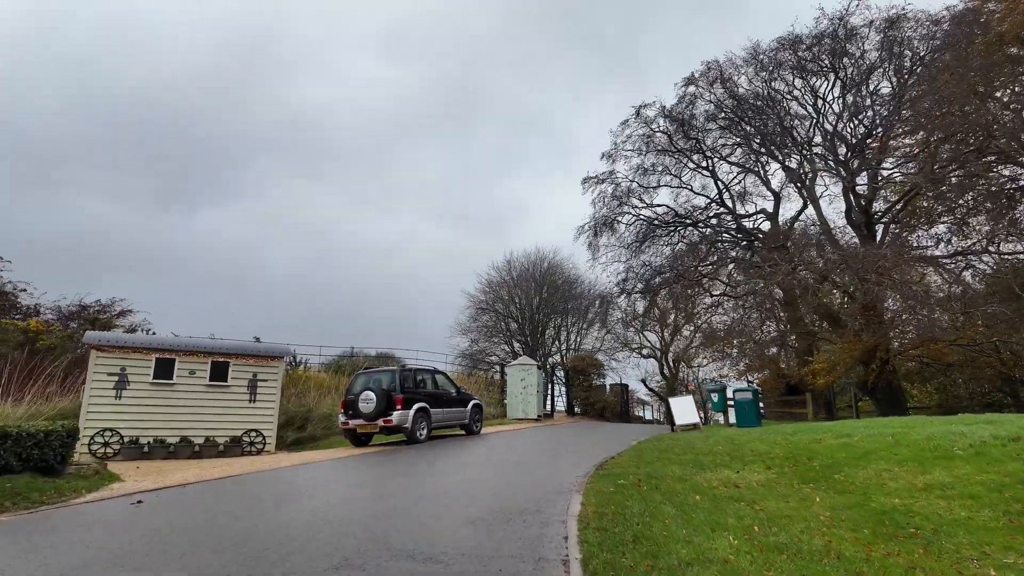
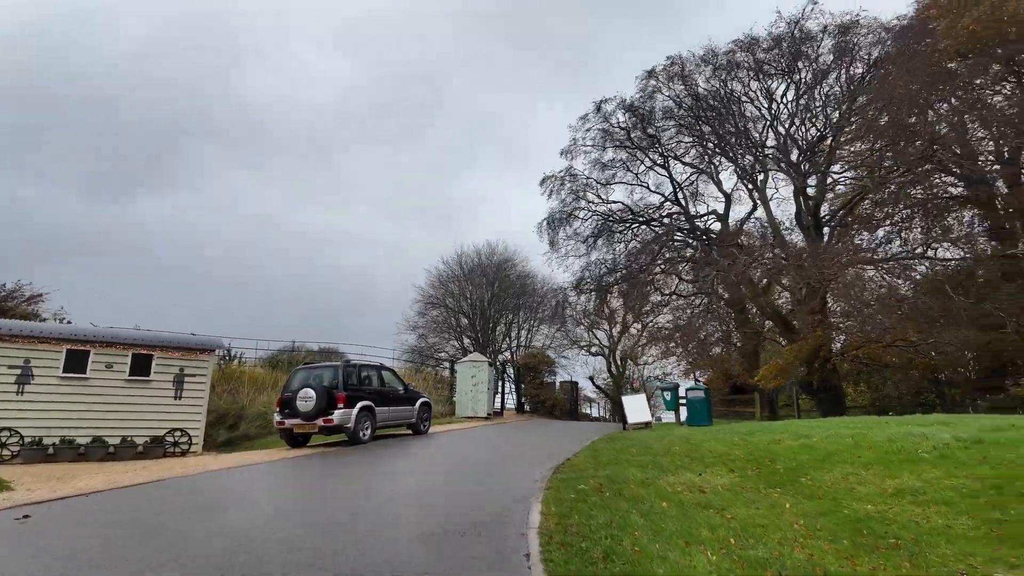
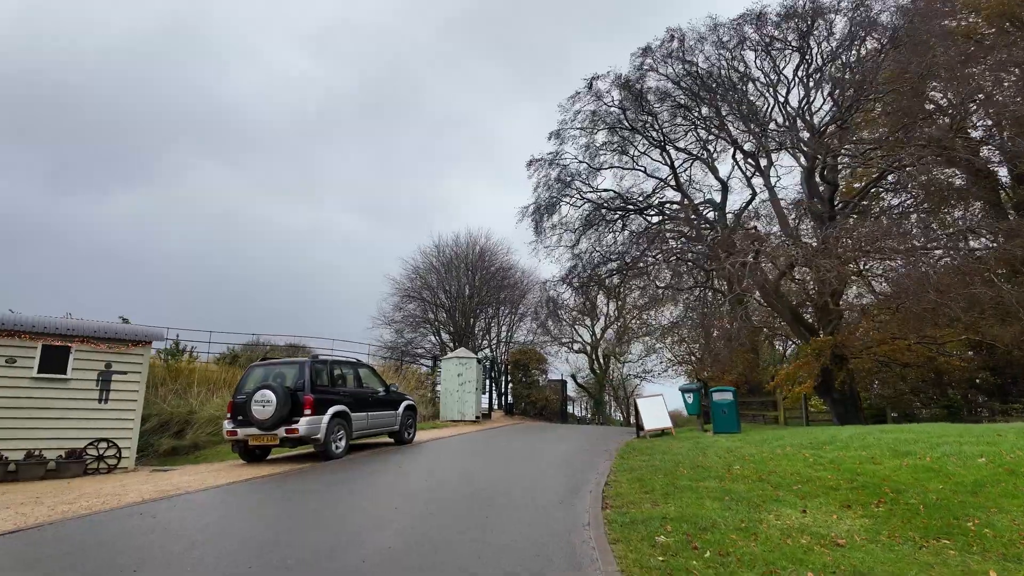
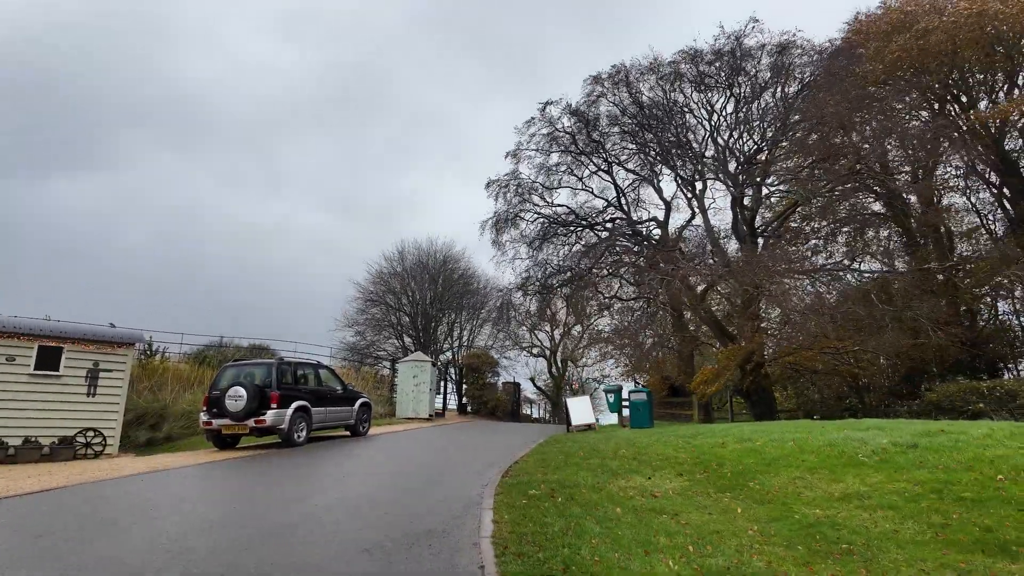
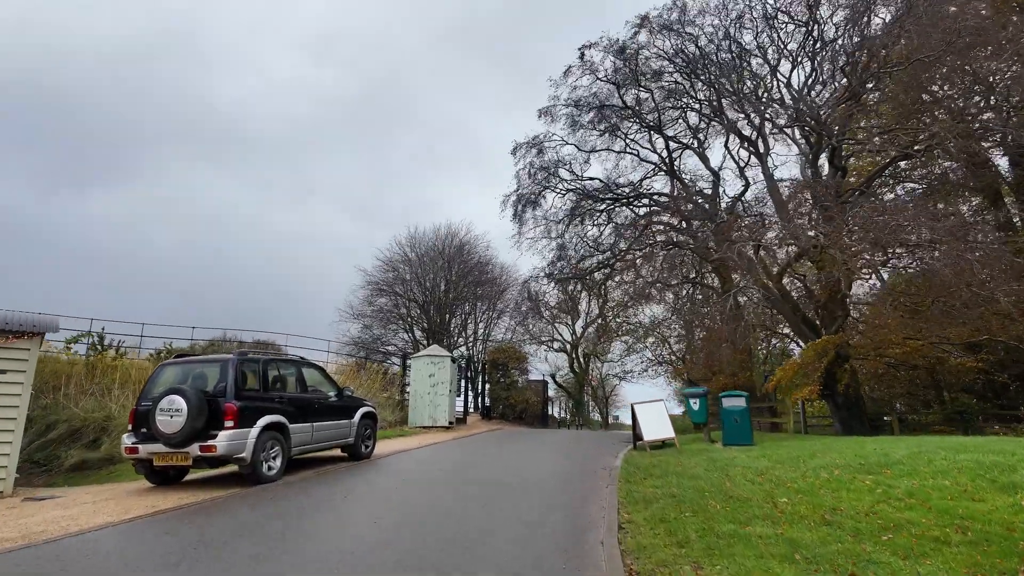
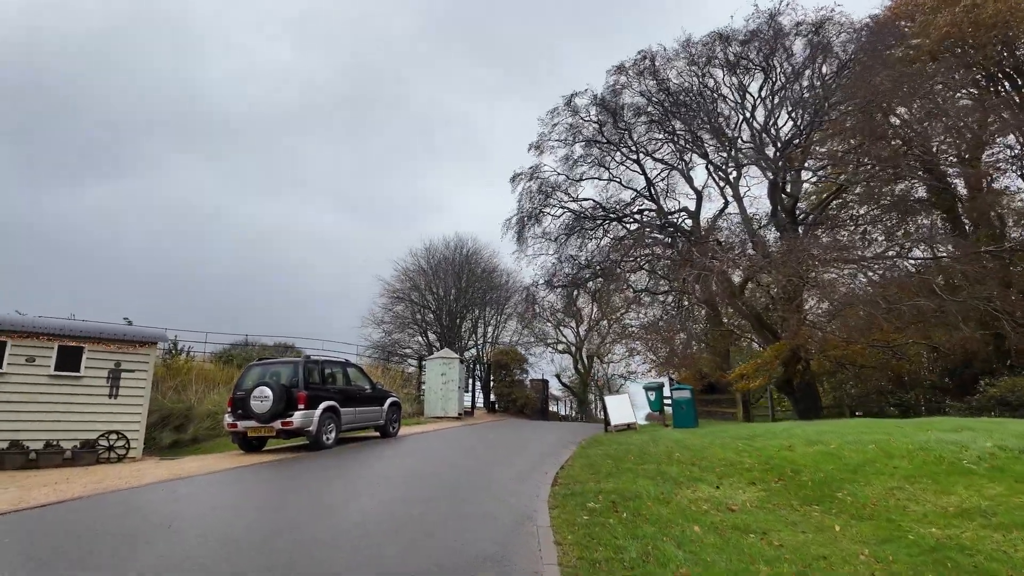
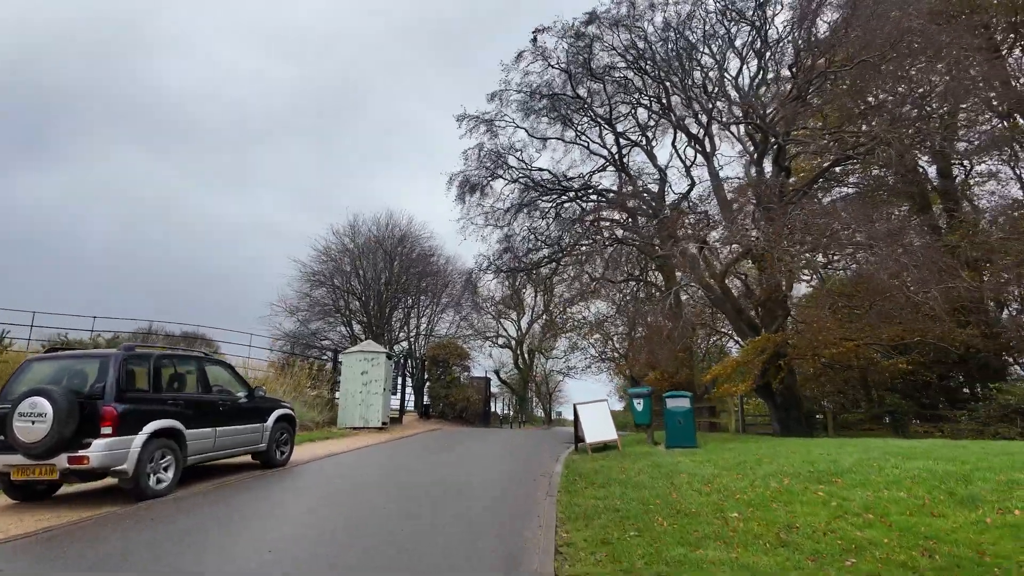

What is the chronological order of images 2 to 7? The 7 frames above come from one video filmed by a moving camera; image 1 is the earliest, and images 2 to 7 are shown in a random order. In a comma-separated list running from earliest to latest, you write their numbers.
2, 4, 6, 3, 5, 7
